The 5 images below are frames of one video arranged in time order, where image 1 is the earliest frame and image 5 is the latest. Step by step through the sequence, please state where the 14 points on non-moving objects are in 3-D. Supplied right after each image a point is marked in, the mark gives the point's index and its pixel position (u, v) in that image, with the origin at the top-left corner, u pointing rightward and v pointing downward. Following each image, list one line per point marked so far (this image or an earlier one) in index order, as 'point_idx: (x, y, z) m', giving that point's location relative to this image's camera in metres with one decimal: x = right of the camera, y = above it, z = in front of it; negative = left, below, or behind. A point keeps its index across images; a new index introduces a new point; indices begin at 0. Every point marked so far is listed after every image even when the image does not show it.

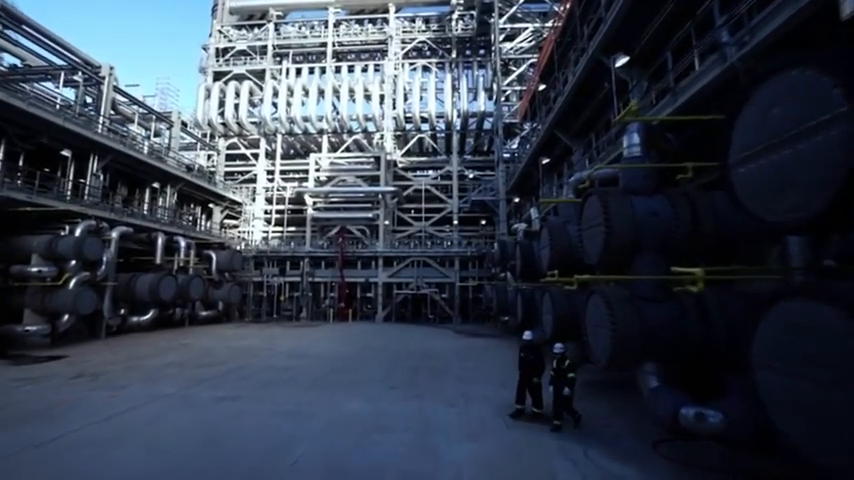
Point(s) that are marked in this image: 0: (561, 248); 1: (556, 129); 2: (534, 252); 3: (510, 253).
0: (+2.3, -0.1, +7.4) m
1: (+4.0, +3.5, +13.3) m
2: (+2.6, -0.3, +10.3) m
3: (+2.9, -0.5, +14.8) m
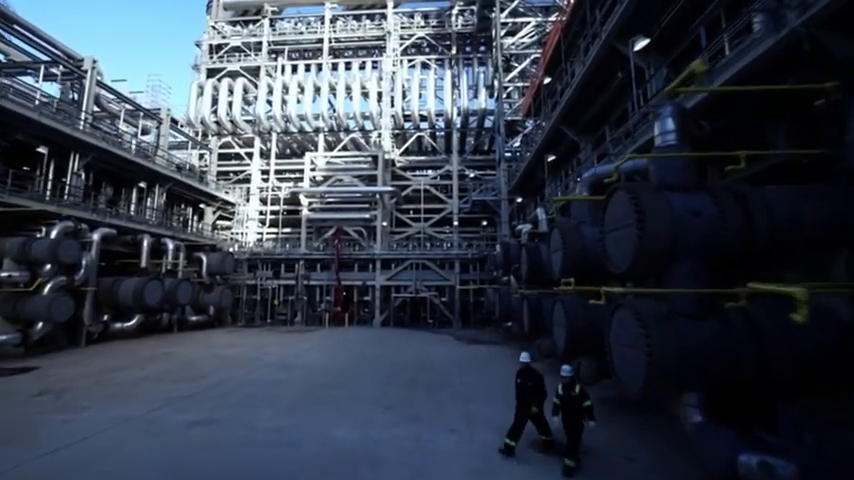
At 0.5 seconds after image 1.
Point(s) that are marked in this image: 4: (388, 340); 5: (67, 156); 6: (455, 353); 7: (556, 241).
0: (+2.3, -0.2, +6.6) m
1: (+4.0, +3.4, +12.6) m
2: (+2.6, -0.3, +9.5) m
3: (+2.9, -0.5, +14.0) m
4: (-1.6, -4.1, +17.7) m
5: (-12.8, +3.0, +15.2) m
6: (+0.9, -3.5, +13.3) m
7: (+2.2, 0.0, +7.2) m
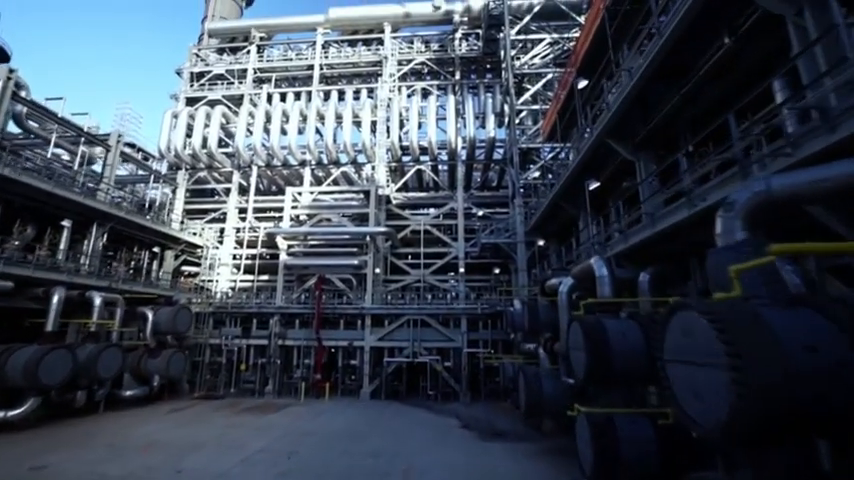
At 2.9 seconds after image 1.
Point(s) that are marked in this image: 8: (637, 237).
0: (+2.1, -0.8, +2.8) m
1: (+3.9, +2.1, +9.0) m
2: (+2.4, -1.3, +5.6) m
3: (+2.8, -1.9, +10.1) m
4: (-1.7, -5.8, +13.5) m
5: (-12.9, +1.5, +11.8) m
6: (+0.8, -4.8, +9.1) m
7: (+2.0, -0.7, +3.4) m
8: (+3.6, 0.0, +7.5) m
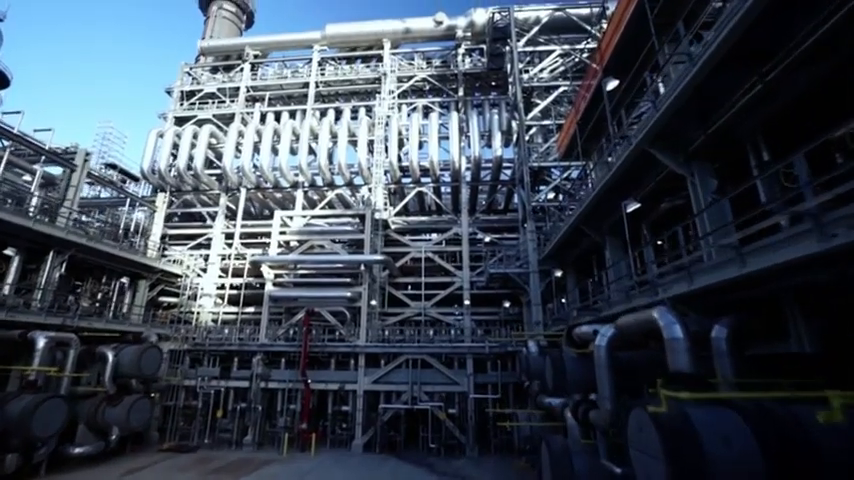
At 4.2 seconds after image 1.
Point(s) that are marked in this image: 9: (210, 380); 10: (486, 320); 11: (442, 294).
0: (+2.0, -1.1, +0.7) m
1: (+3.8, +1.6, +7.1) m
2: (+2.4, -1.7, +3.6) m
3: (+2.7, -2.5, +8.0) m
4: (-1.7, -6.7, +11.2) m
5: (-12.9, +0.7, +10.1) m
6: (+0.7, -5.4, +6.9) m
7: (+1.9, -1.0, +1.4) m
8: (+3.6, -0.5, +5.5) m
9: (-8.6, -5.6, +17.2) m
10: (+2.6, -3.4, +18.7) m
11: (+0.7, -2.4, +19.1) m
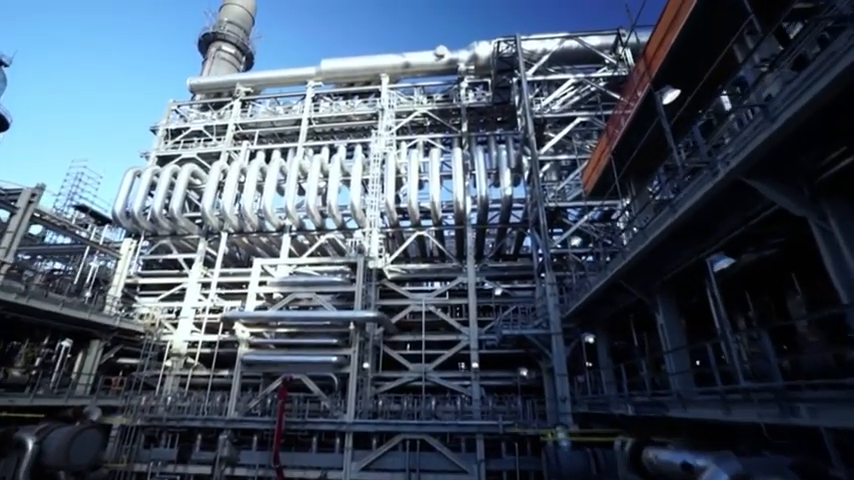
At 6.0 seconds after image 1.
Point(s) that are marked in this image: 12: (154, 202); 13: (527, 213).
0: (+1.8, -1.3, -1.8) m
1: (+3.7, +0.7, +4.7) m
2: (+2.2, -2.2, +0.9) m
3: (+2.7, -3.4, +5.2) m
4: (-1.7, -7.9, +8.1) m
5: (-12.9, -0.5, +7.8) m
6: (+0.6, -6.2, +3.9) m
7: (+1.7, -1.3, -1.2) m
8: (+3.5, -1.2, +3.0) m
9: (-8.6, -7.4, +14.2) m
10: (+2.6, -5.4, +15.8) m
11: (+0.7, -4.3, +16.3) m
12: (-12.3, +1.7, +19.4) m
13: (+4.0, +1.1, +17.3) m
